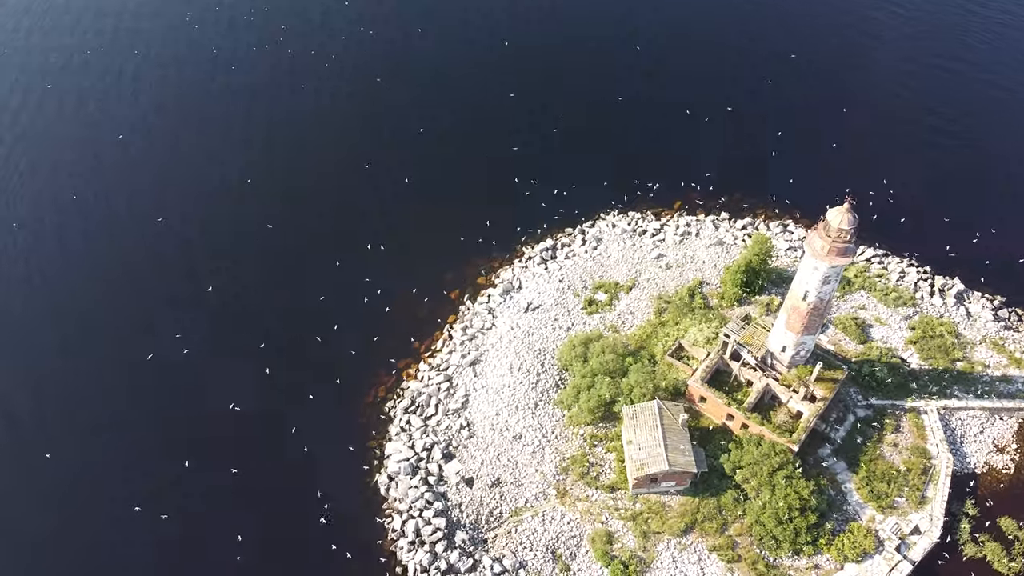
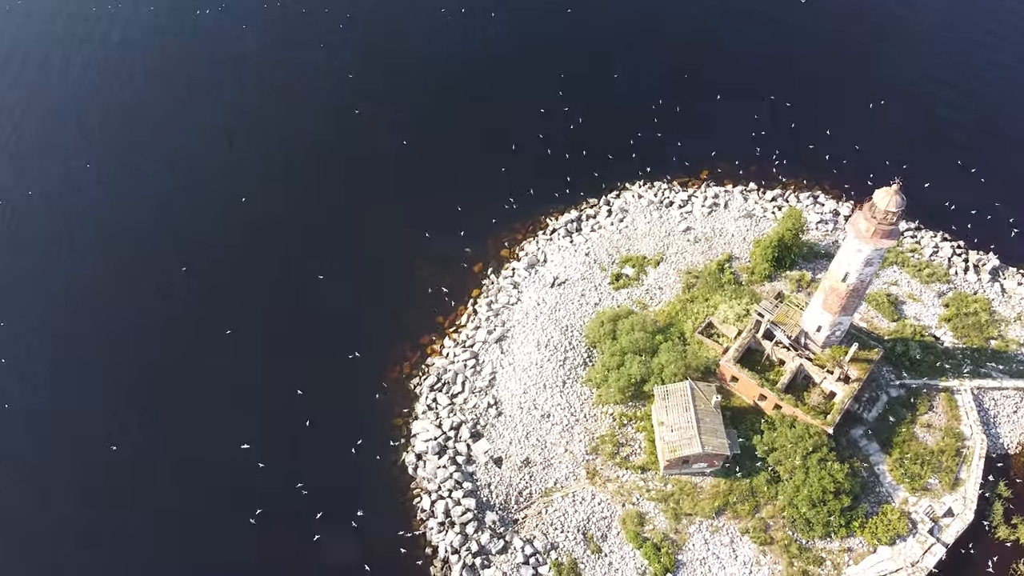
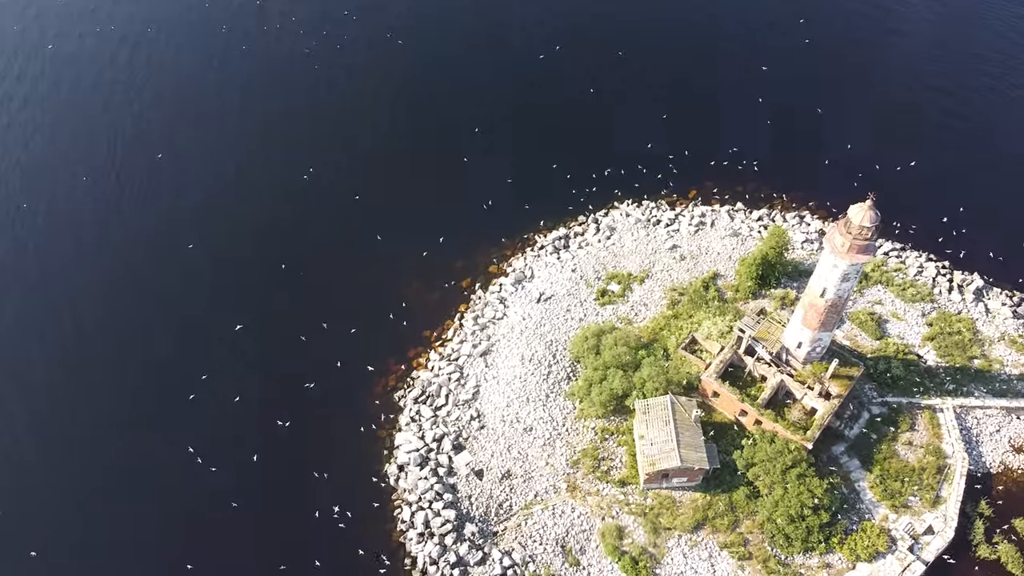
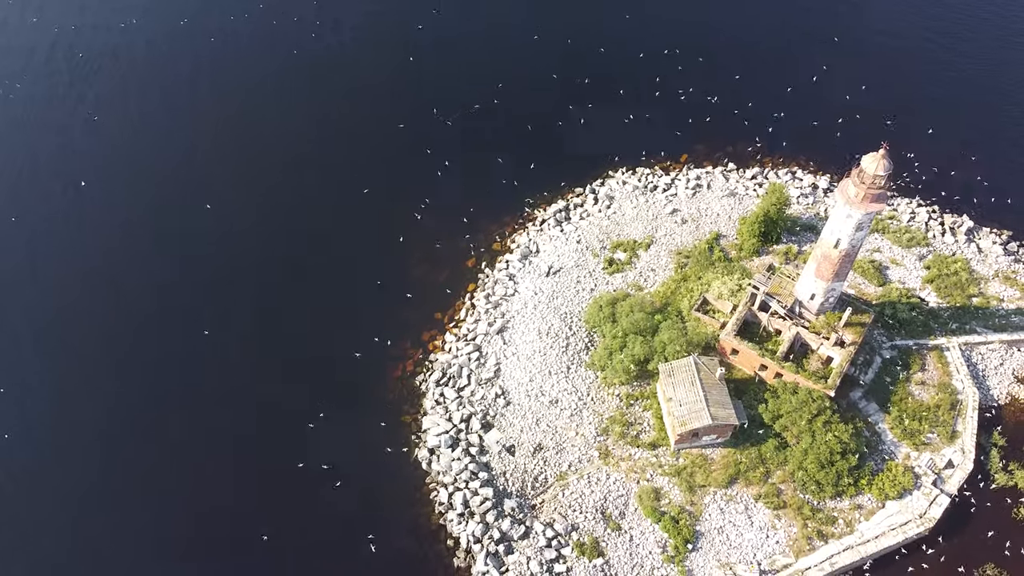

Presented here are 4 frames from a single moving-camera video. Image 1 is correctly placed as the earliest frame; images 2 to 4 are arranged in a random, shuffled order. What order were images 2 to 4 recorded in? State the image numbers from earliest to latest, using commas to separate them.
3, 2, 4
